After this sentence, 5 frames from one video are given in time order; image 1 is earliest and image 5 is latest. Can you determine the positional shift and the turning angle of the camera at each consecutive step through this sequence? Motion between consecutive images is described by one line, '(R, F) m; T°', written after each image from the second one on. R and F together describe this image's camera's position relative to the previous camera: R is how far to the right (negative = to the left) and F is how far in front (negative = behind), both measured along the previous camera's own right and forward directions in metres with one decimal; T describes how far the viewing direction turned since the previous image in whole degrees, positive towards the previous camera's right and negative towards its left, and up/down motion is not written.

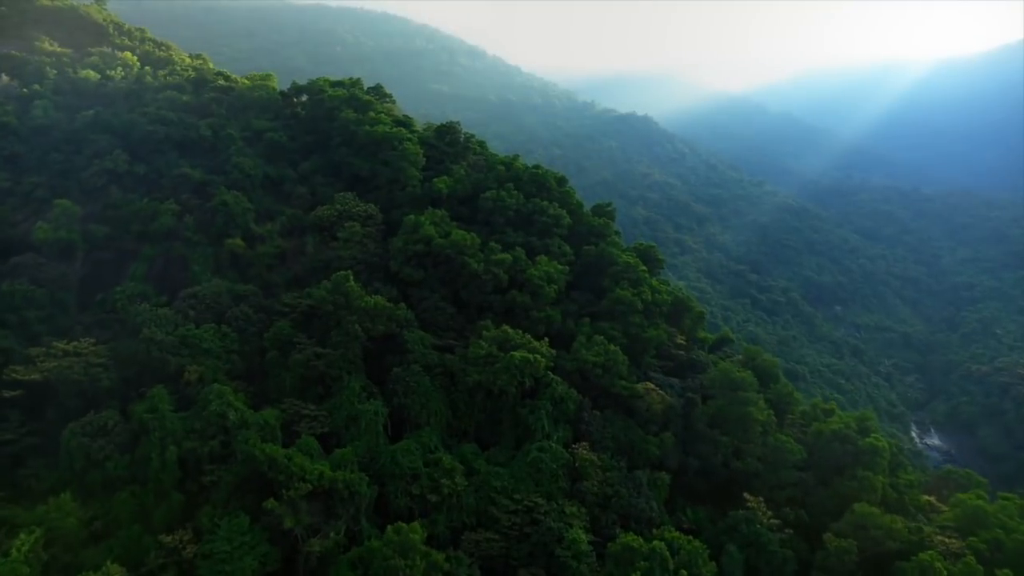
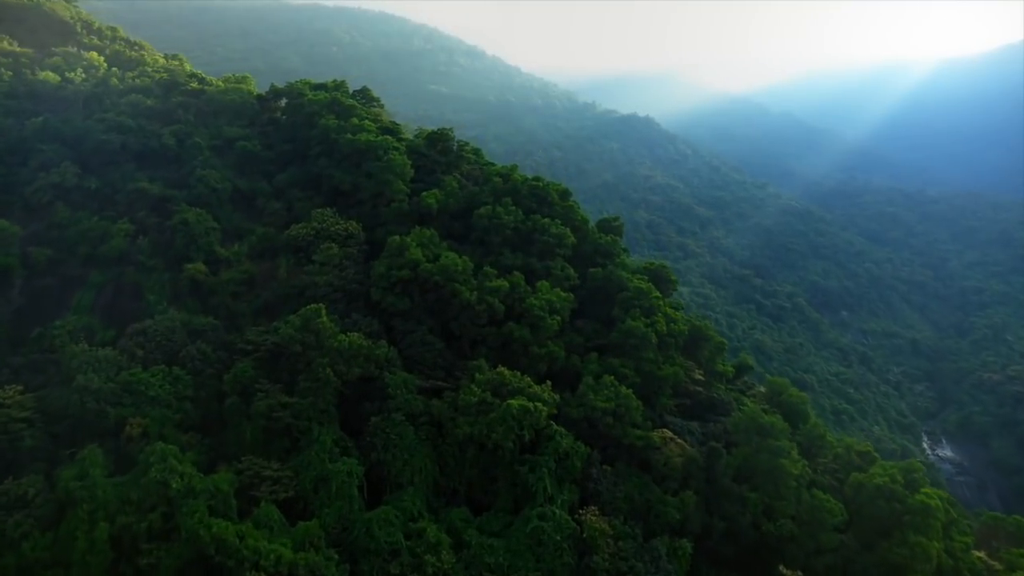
(+0.1, +2.2) m; 0°
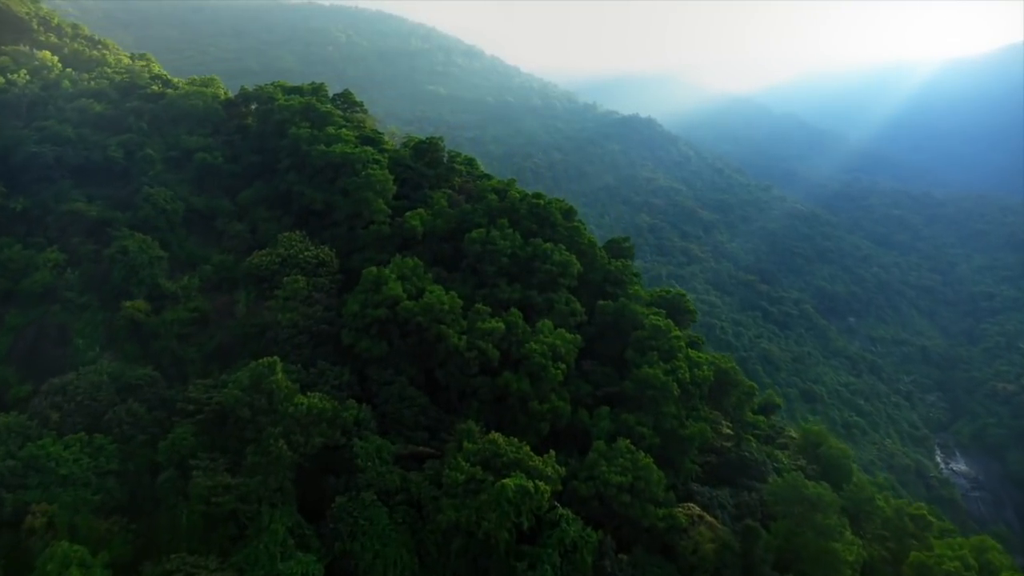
(+0.1, +2.6) m; 0°
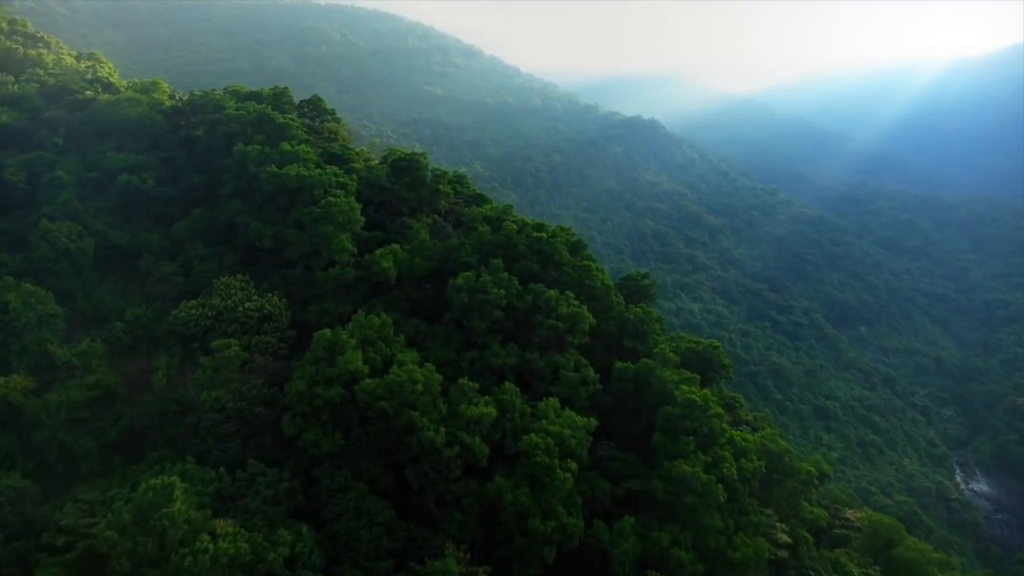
(+0.1, +3.4) m; 0°
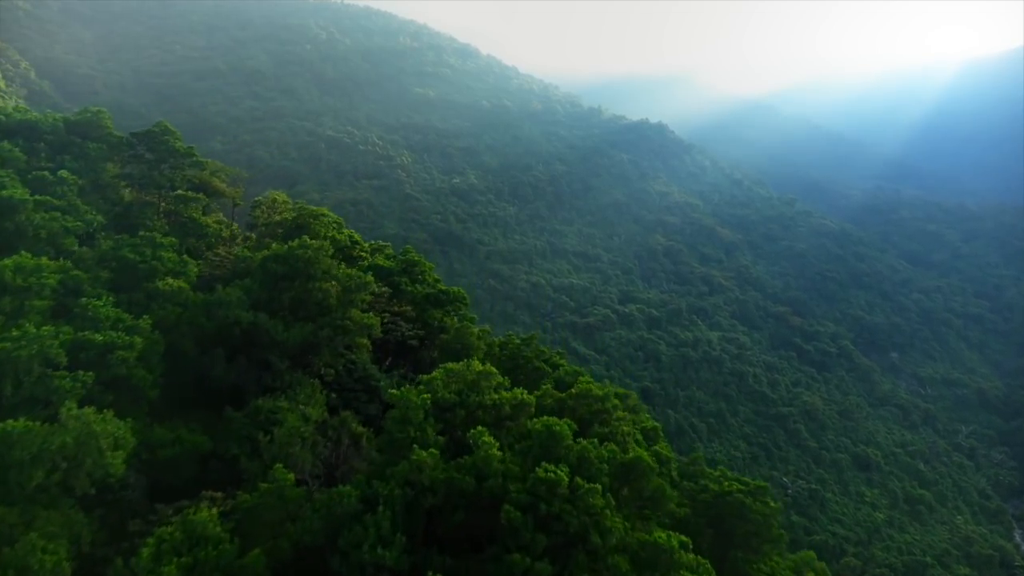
(+0.3, +8.5) m; 0°
